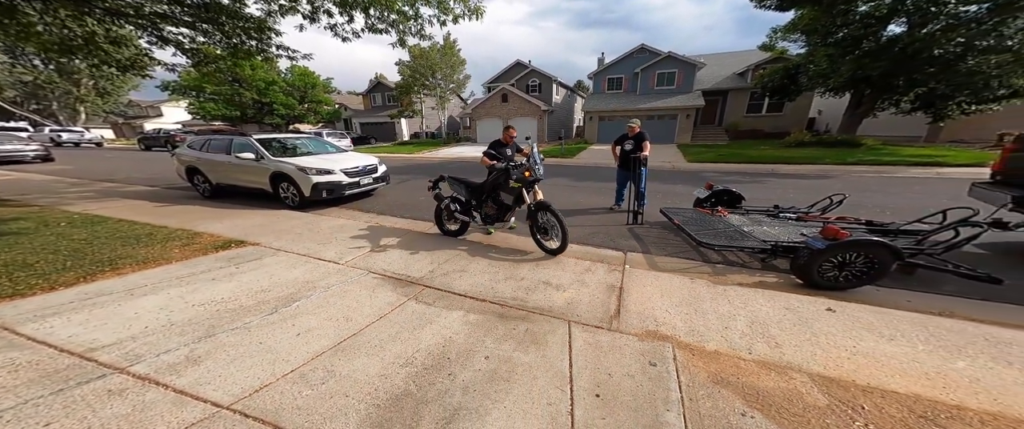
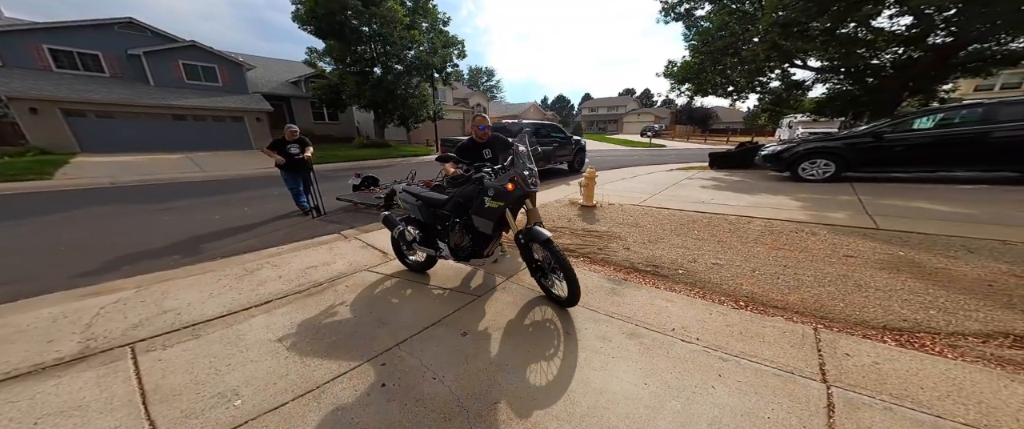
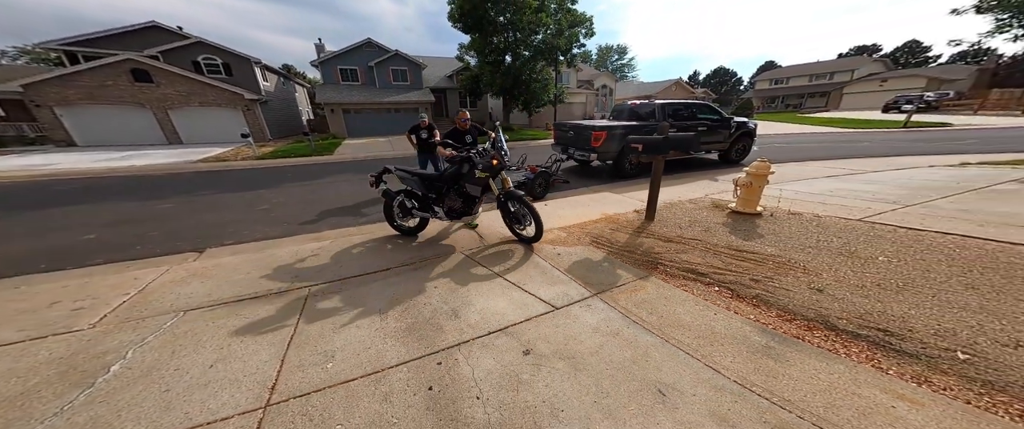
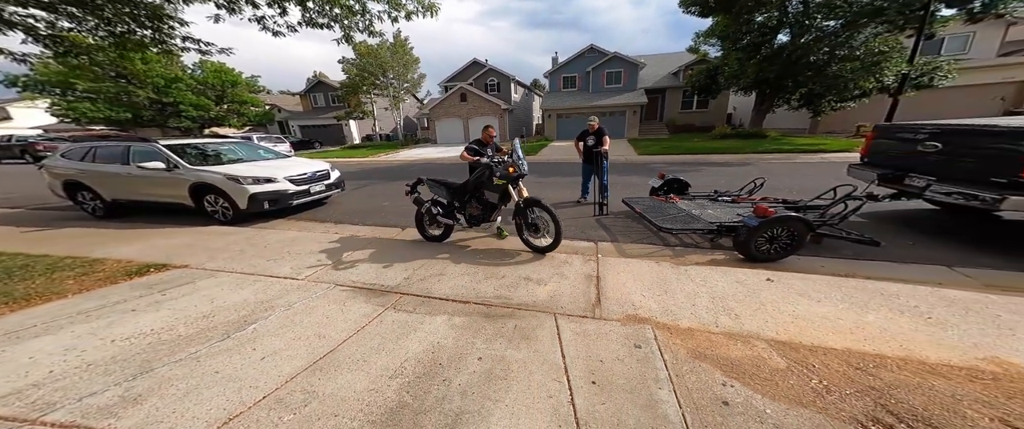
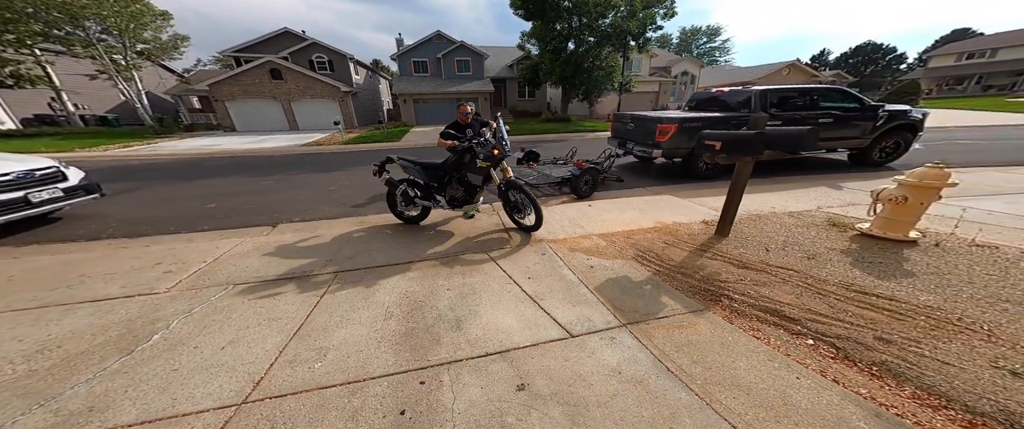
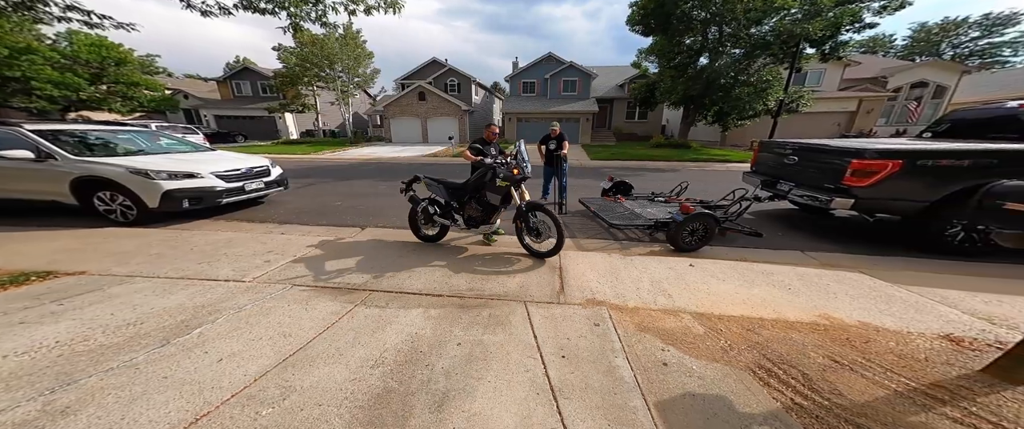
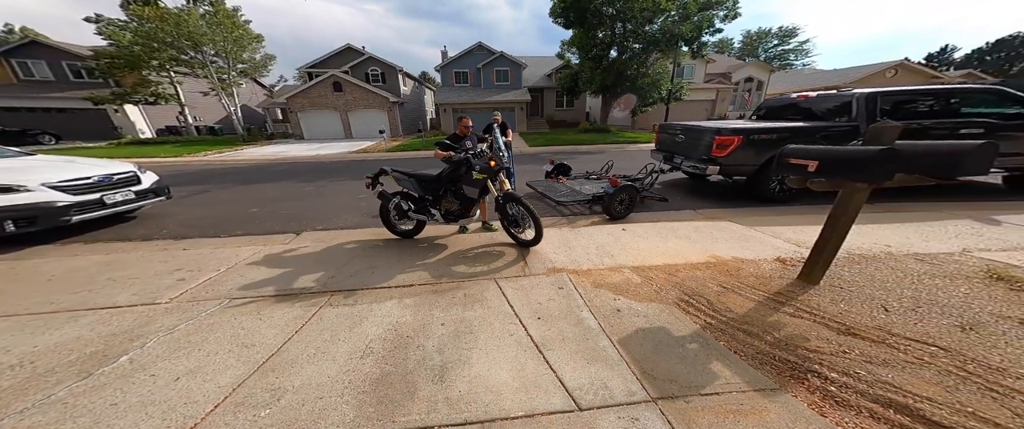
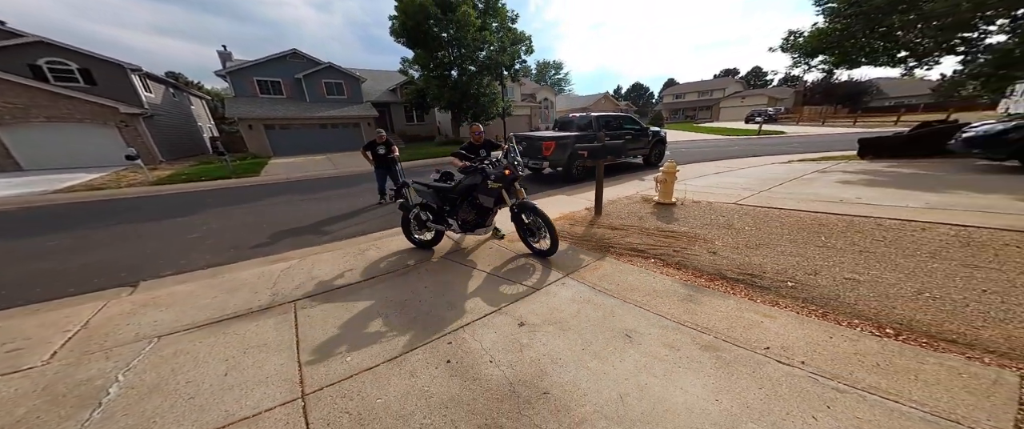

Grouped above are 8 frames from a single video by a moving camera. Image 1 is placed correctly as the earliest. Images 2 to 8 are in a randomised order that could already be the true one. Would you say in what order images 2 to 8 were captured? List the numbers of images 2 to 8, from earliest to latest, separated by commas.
4, 6, 7, 5, 3, 8, 2
